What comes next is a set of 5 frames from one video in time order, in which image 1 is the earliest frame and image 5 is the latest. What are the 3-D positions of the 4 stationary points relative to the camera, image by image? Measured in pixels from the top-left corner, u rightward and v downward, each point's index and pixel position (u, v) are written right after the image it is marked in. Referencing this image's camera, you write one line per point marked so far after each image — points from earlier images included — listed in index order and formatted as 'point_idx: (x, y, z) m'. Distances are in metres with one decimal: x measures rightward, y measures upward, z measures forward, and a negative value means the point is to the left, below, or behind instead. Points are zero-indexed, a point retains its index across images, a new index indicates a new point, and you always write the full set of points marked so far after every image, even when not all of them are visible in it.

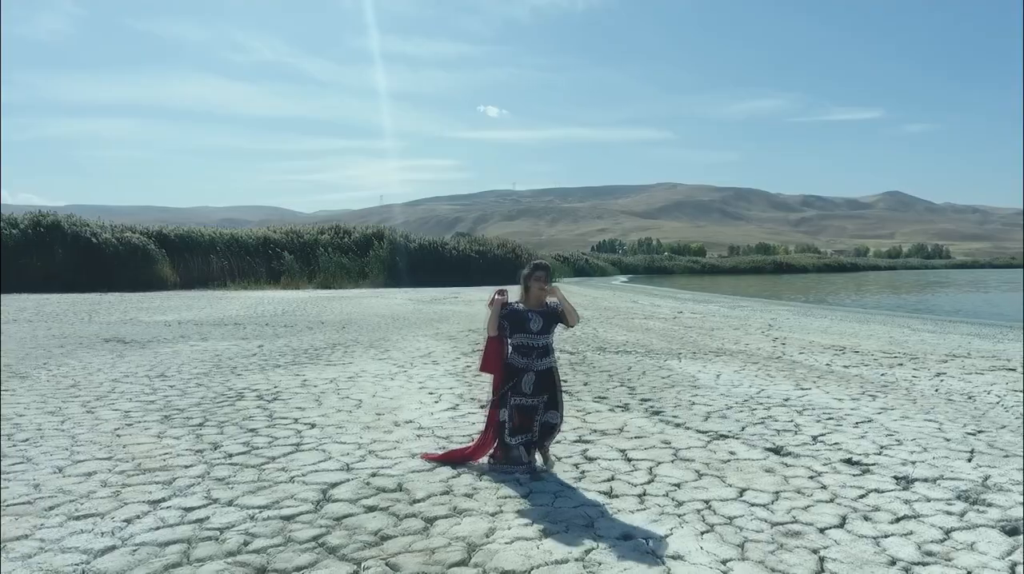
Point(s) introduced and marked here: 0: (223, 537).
0: (-1.9, -1.7, +4.2) m
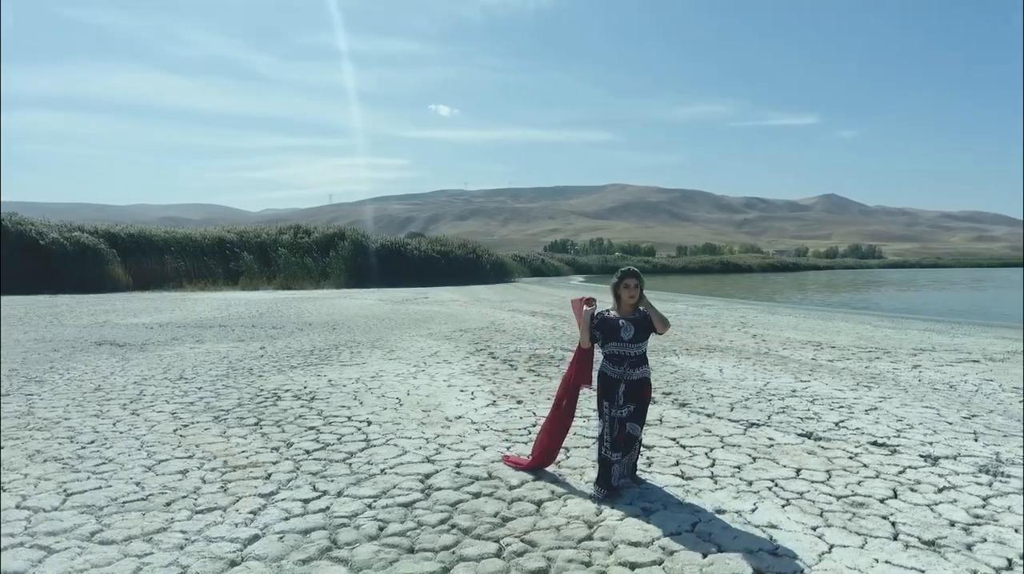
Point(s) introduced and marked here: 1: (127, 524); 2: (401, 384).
0: (-1.1, -1.7, +4.5) m
1: (-2.7, -1.7, +4.5) m
2: (-1.7, -1.5, +9.8) m
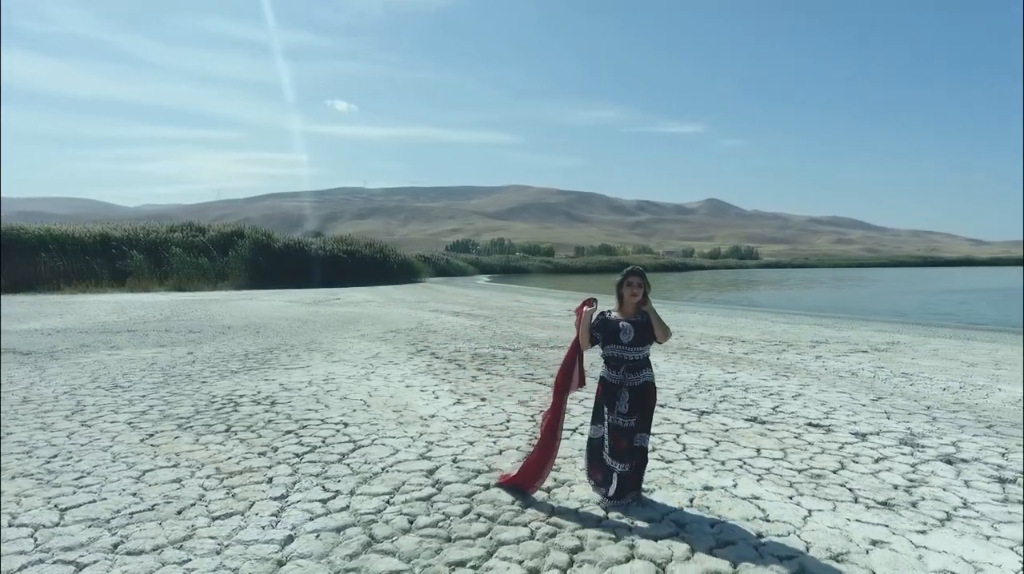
0: (-0.9, -1.7, +4.7) m
1: (-2.5, -1.7, +4.4) m
2: (-2.4, -1.5, +9.8) m
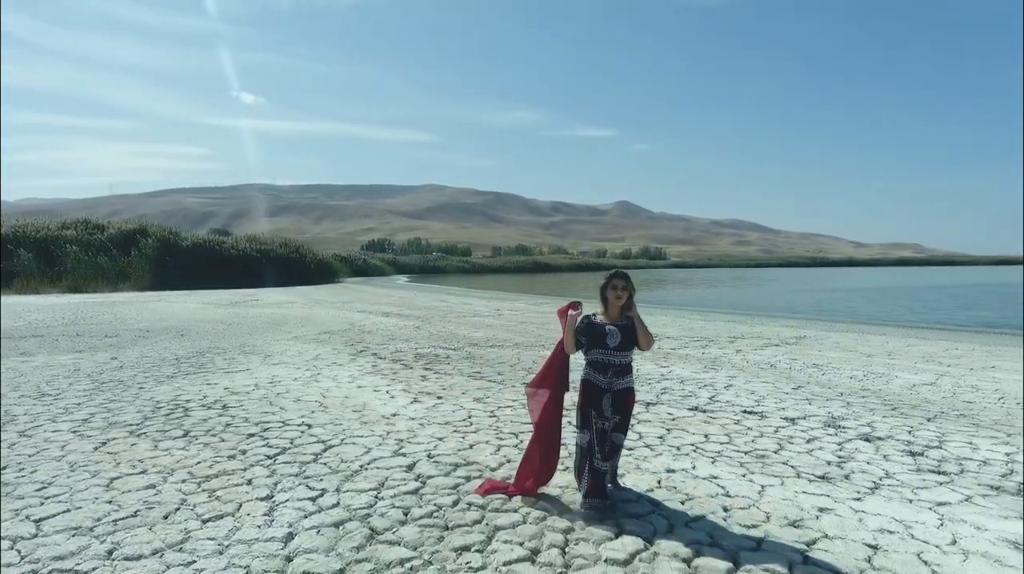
0: (-1.0, -1.7, +4.9) m
1: (-2.6, -1.7, +4.4) m
2: (-3.1, -1.6, +9.7) m
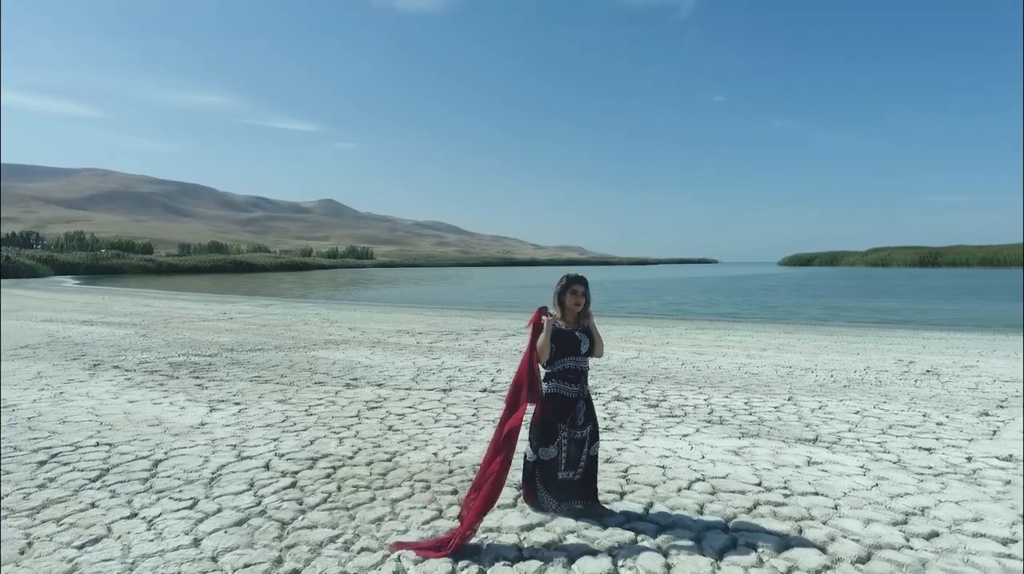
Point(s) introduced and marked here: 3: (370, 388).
0: (-1.9, -1.8, +5.1) m
1: (-3.1, -1.8, +3.9) m
2: (-6.0, -1.6, +8.5) m
3: (-2.3, -1.6, +10.0) m
